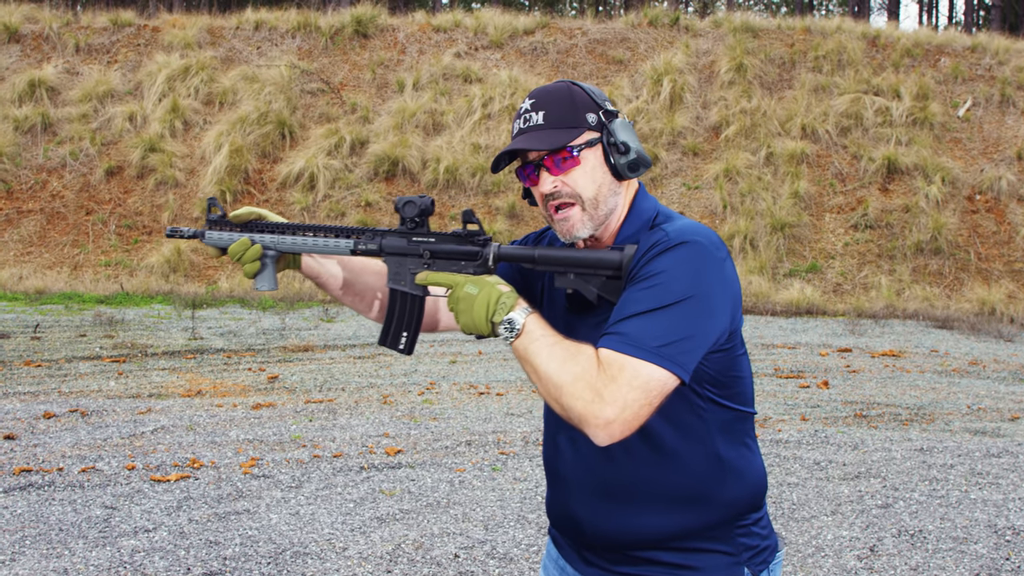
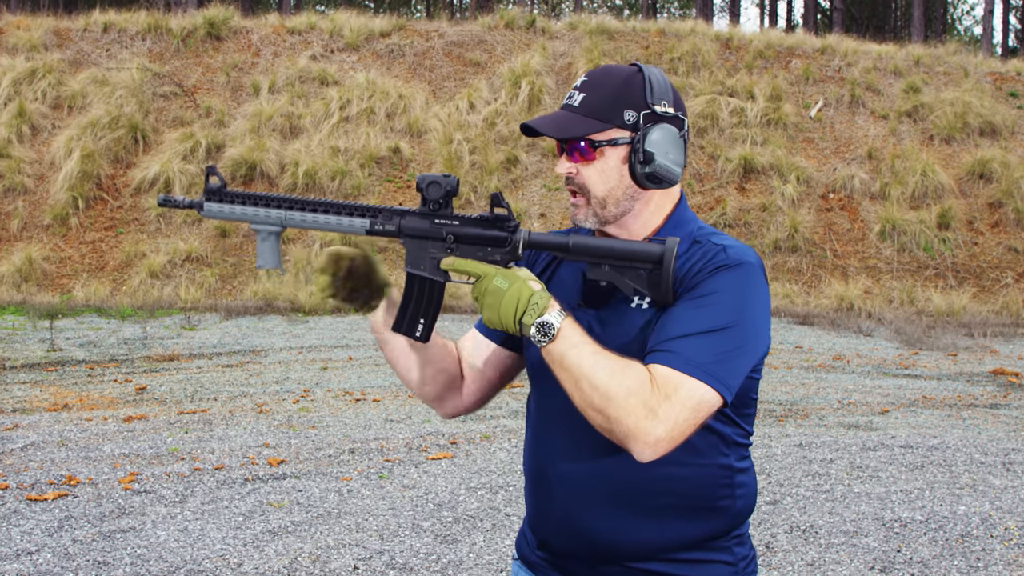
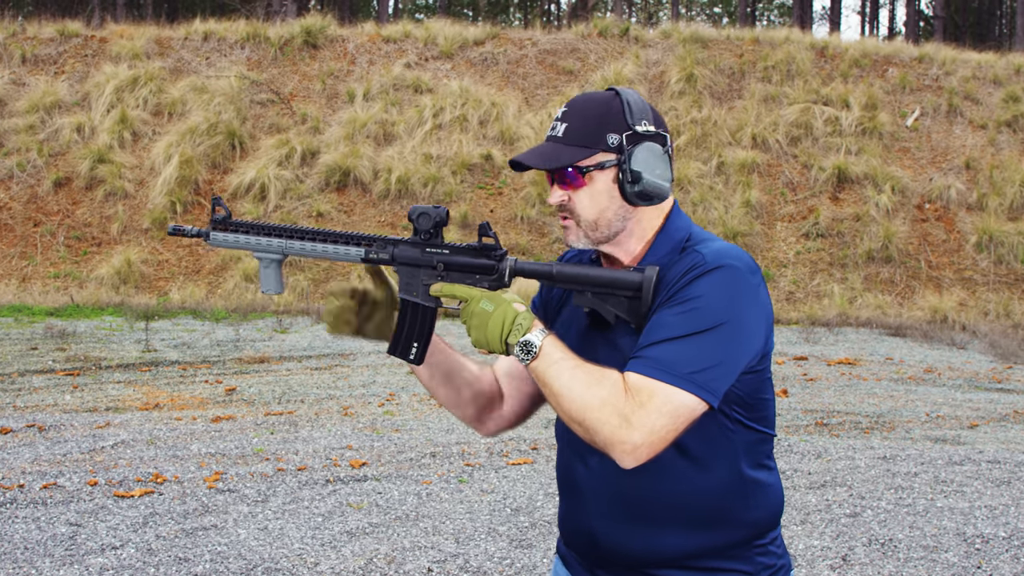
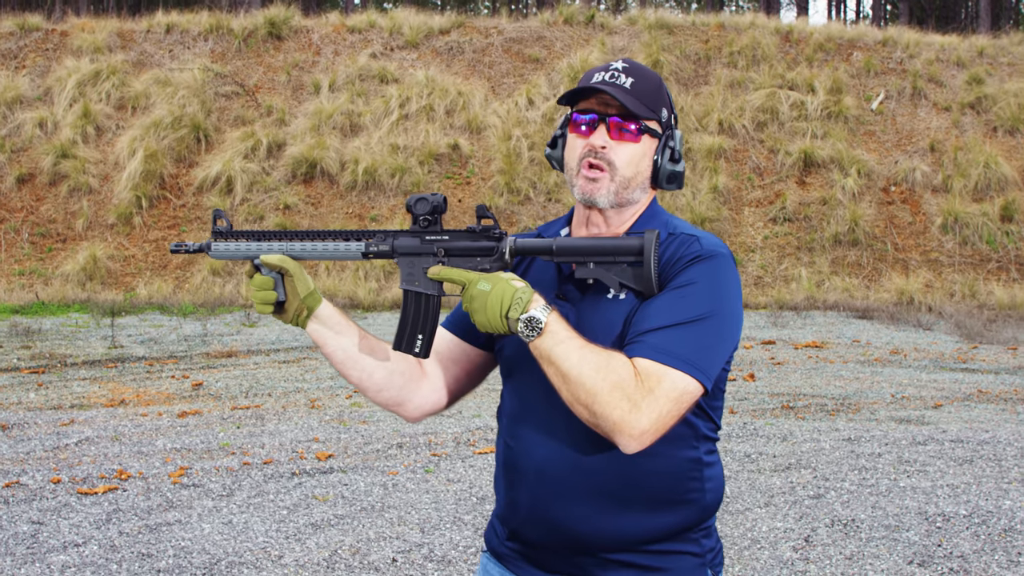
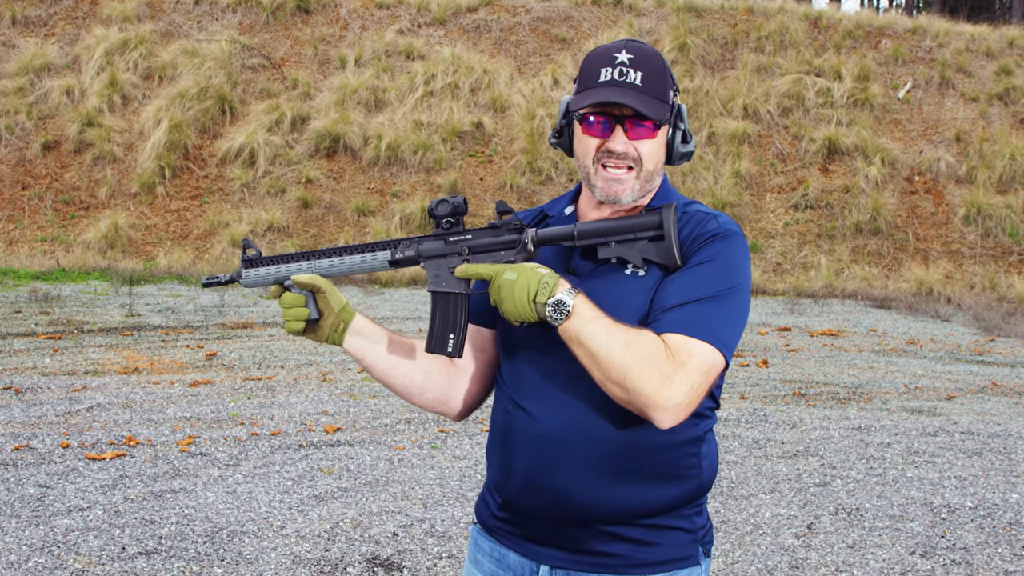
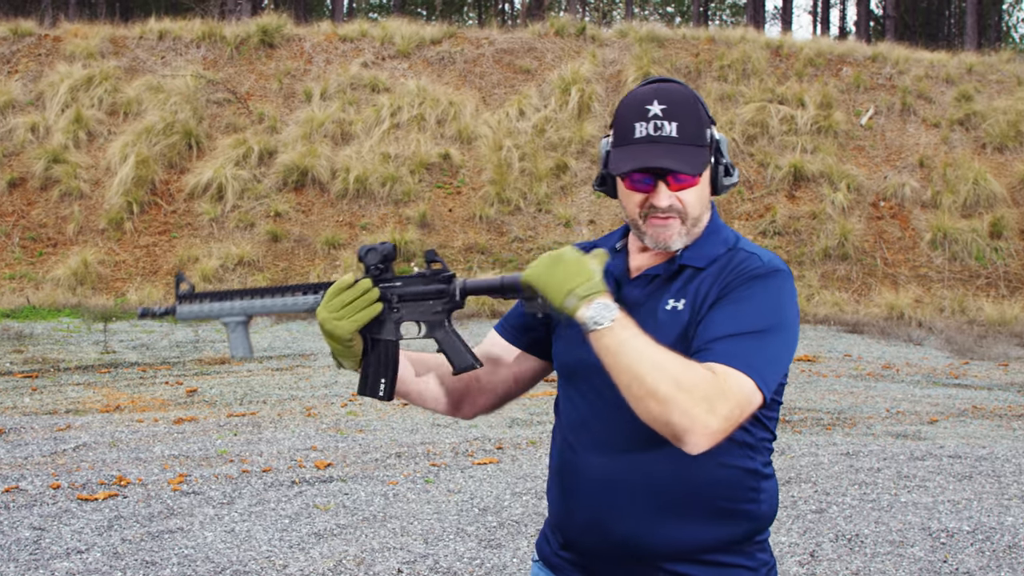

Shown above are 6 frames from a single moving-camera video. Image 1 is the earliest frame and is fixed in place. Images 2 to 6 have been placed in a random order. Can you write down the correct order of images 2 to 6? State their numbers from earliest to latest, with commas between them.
3, 6, 2, 4, 5
